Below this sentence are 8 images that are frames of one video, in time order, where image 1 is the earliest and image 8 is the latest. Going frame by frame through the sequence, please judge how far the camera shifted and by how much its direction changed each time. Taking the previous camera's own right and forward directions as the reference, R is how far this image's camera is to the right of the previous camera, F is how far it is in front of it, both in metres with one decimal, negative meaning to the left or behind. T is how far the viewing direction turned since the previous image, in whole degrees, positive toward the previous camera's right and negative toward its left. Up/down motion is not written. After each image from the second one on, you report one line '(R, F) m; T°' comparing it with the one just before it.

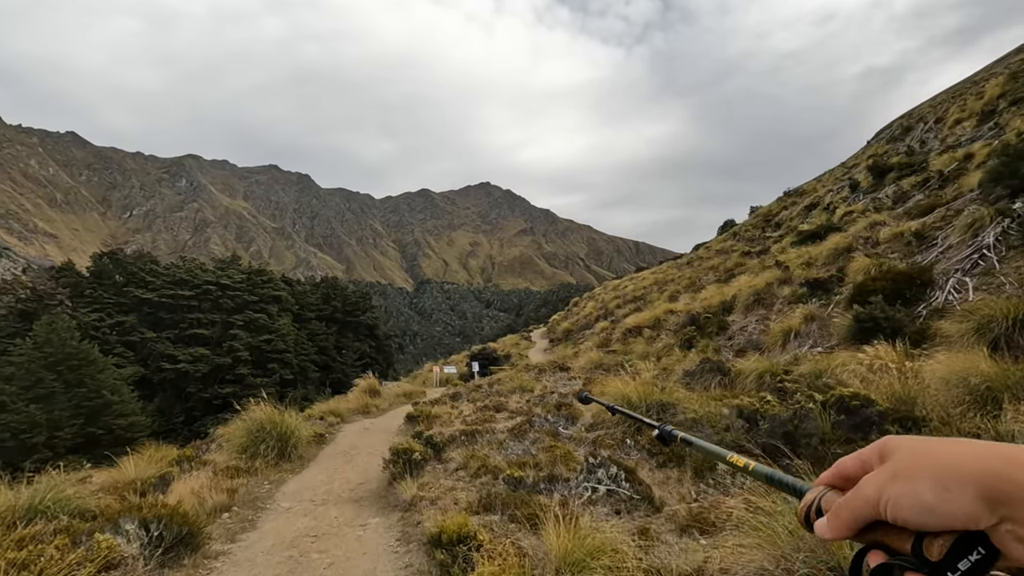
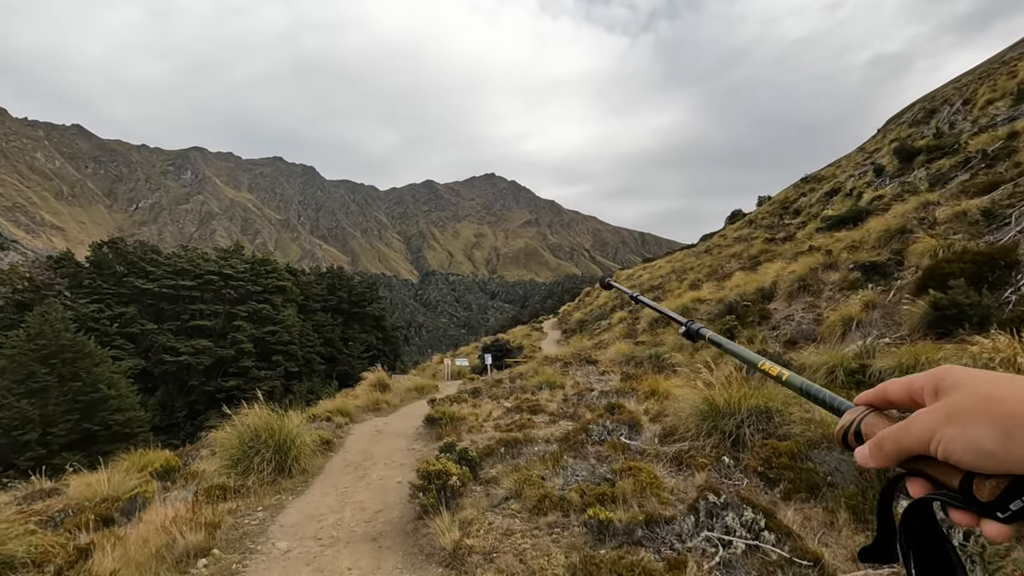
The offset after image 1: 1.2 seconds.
(-0.5, +1.2) m; -1°
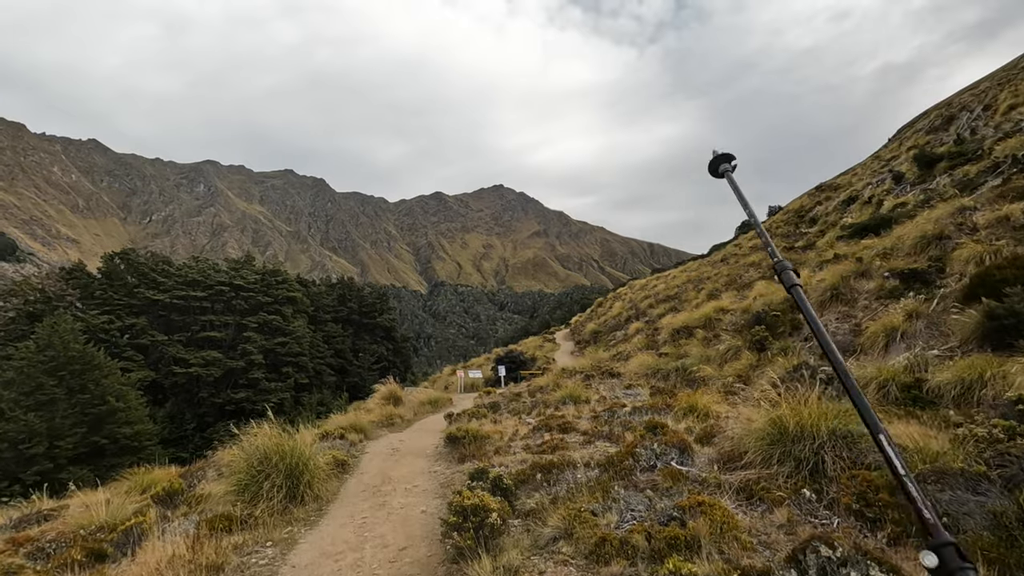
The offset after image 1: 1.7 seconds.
(-0.3, +0.5) m; -1°
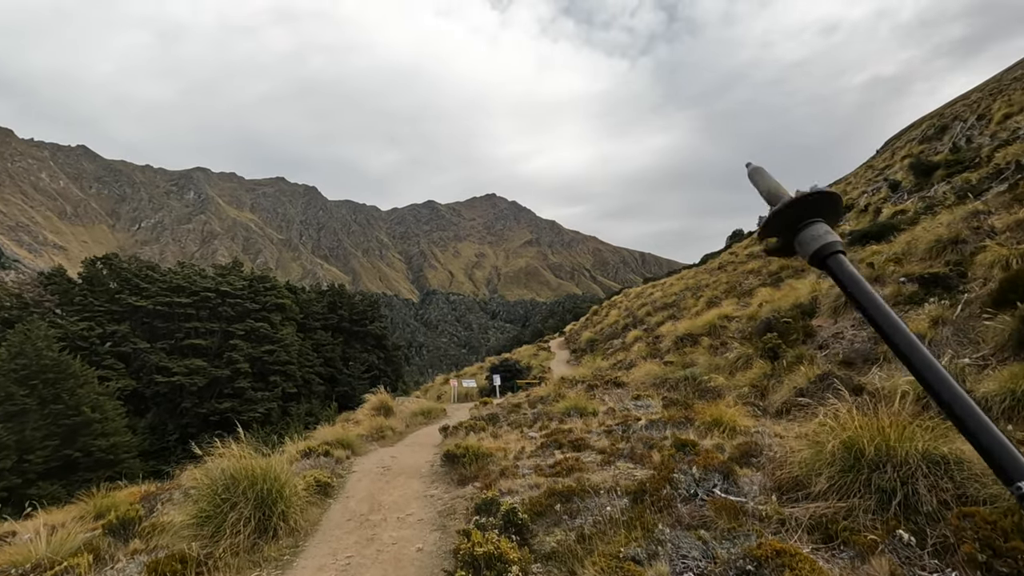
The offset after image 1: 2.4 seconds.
(-0.2, +0.7) m; +1°
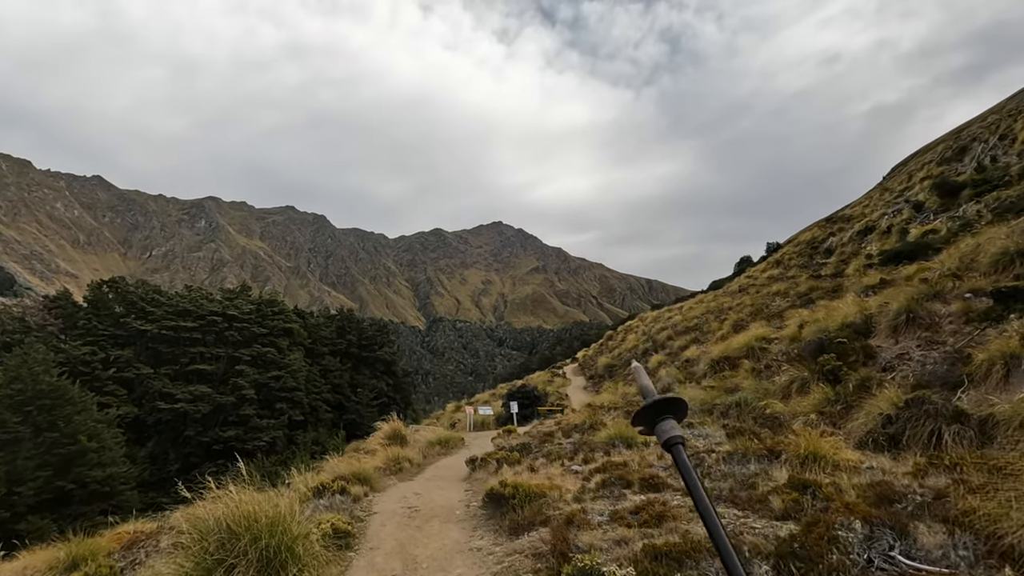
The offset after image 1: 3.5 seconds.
(-0.5, +1.0) m; -1°
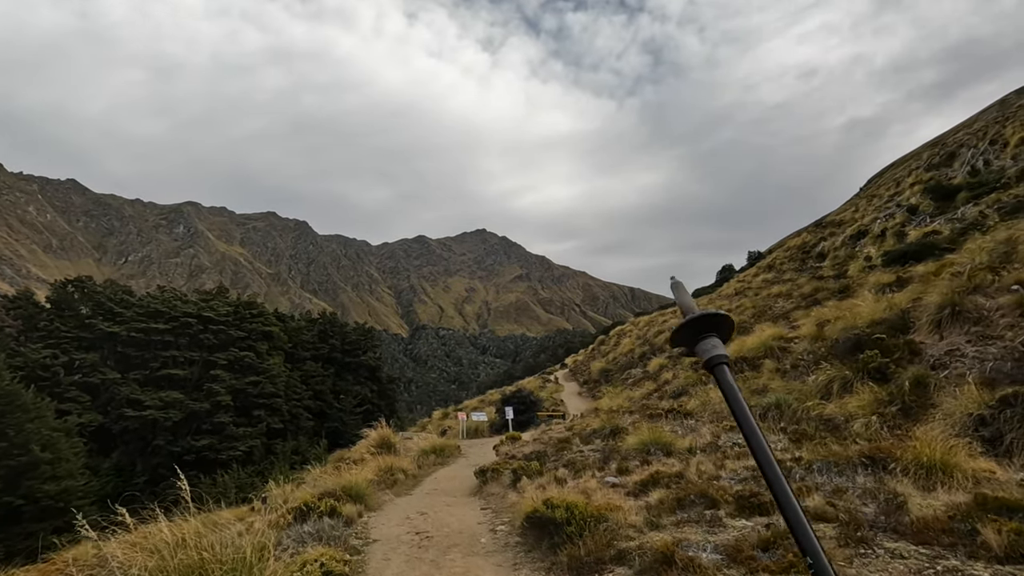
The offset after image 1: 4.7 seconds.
(-0.5, +1.2) m; +2°
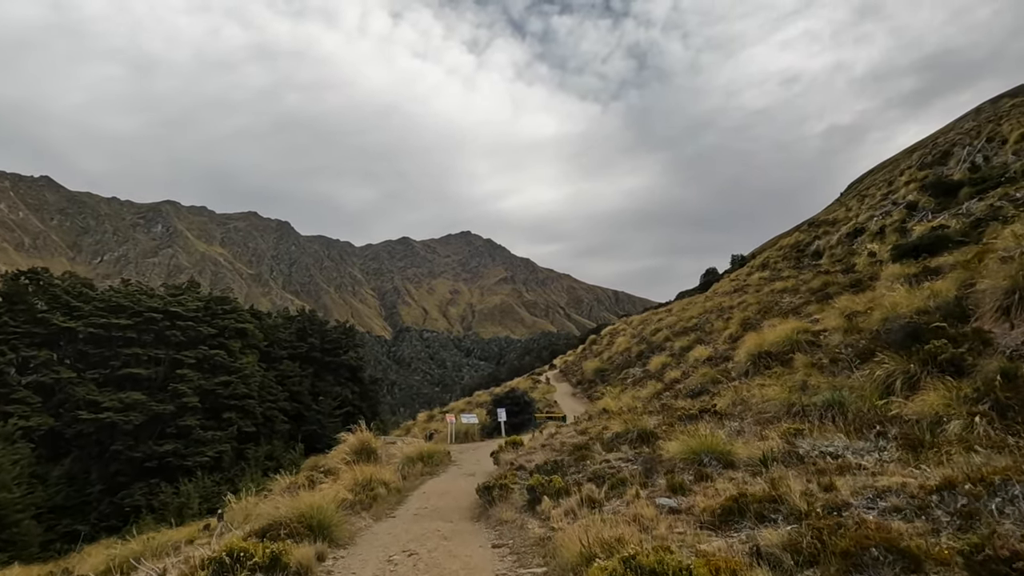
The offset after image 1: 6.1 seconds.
(-0.3, +1.7) m; +2°
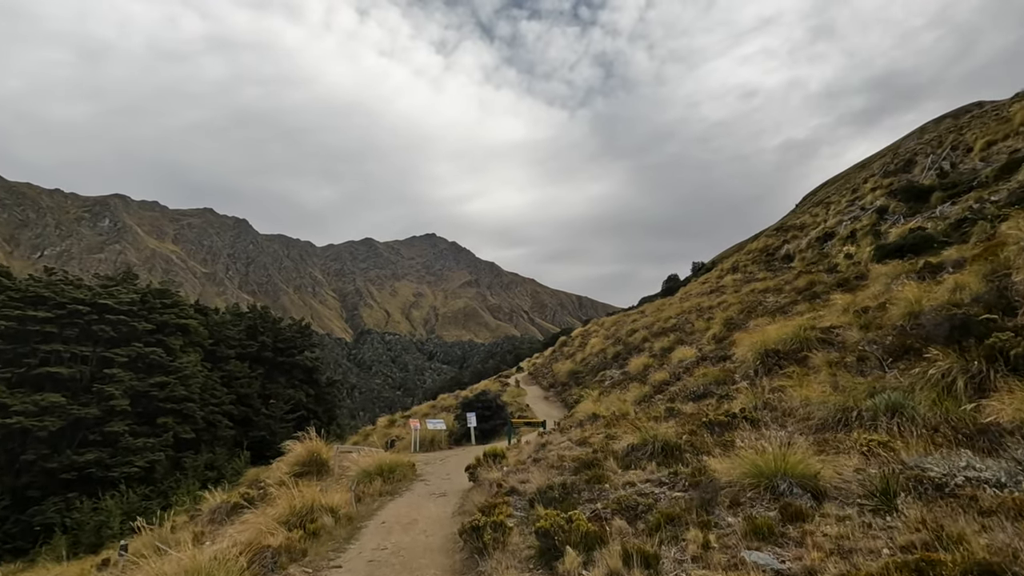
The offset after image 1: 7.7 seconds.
(-0.3, +1.8) m; +4°
